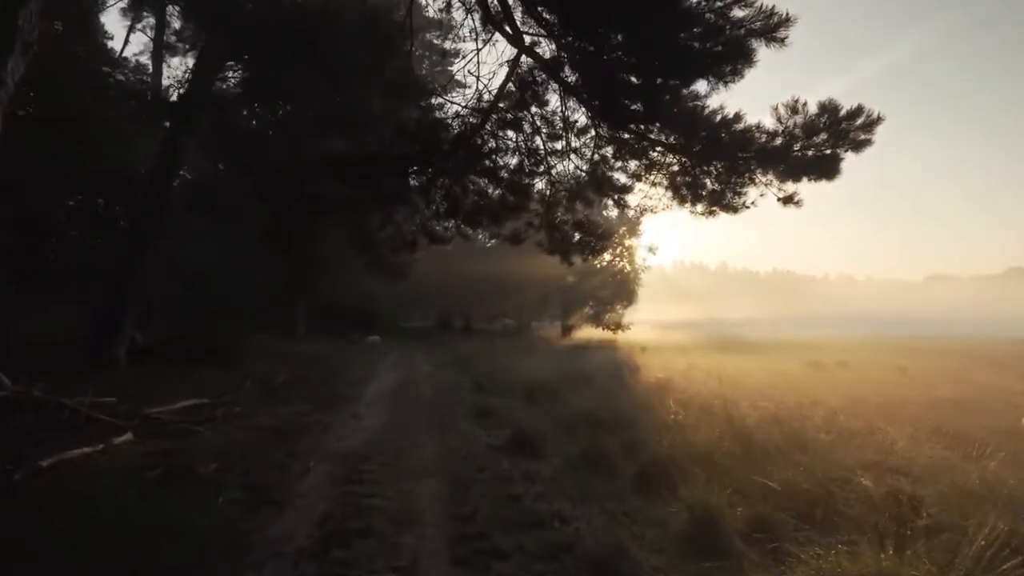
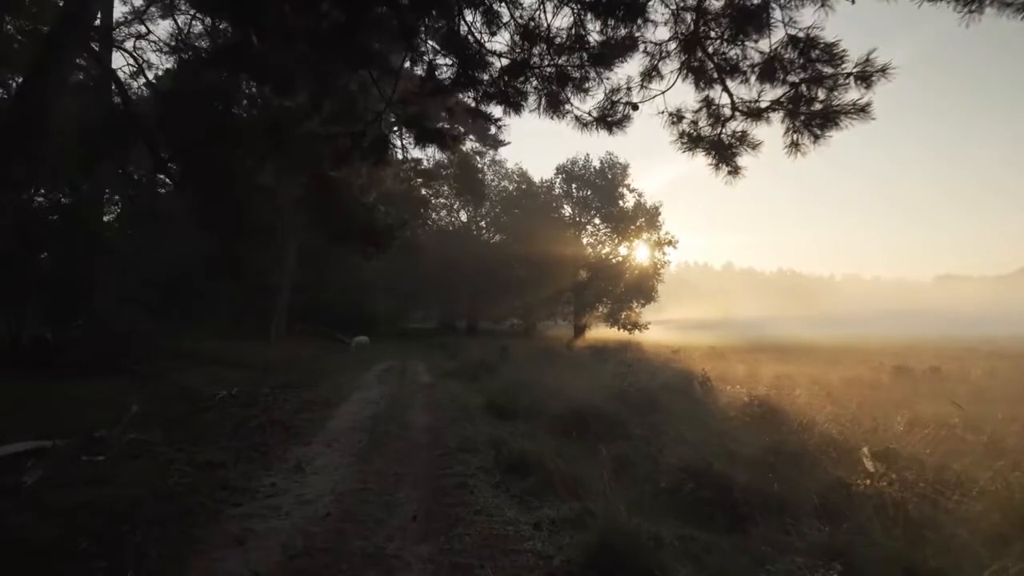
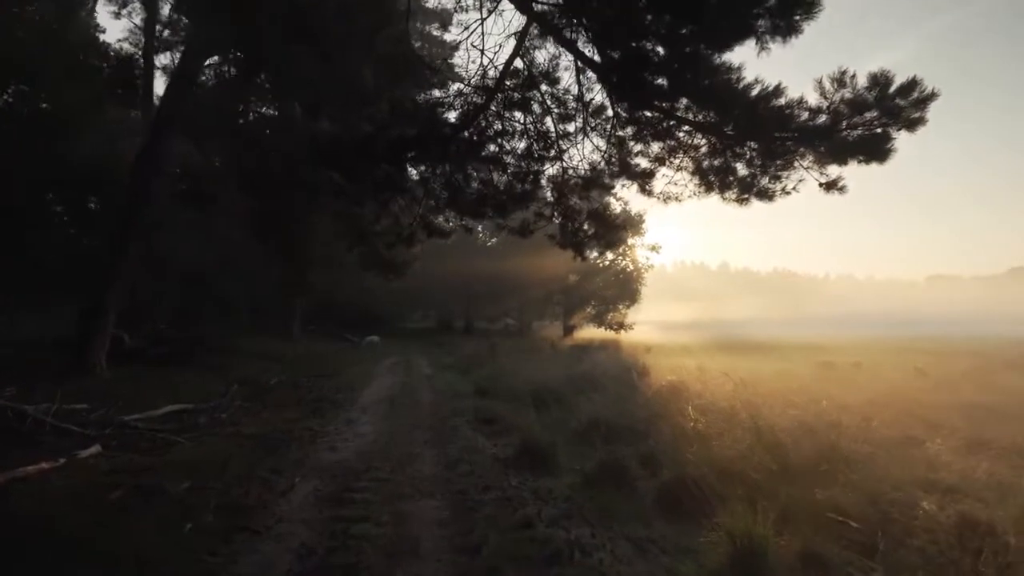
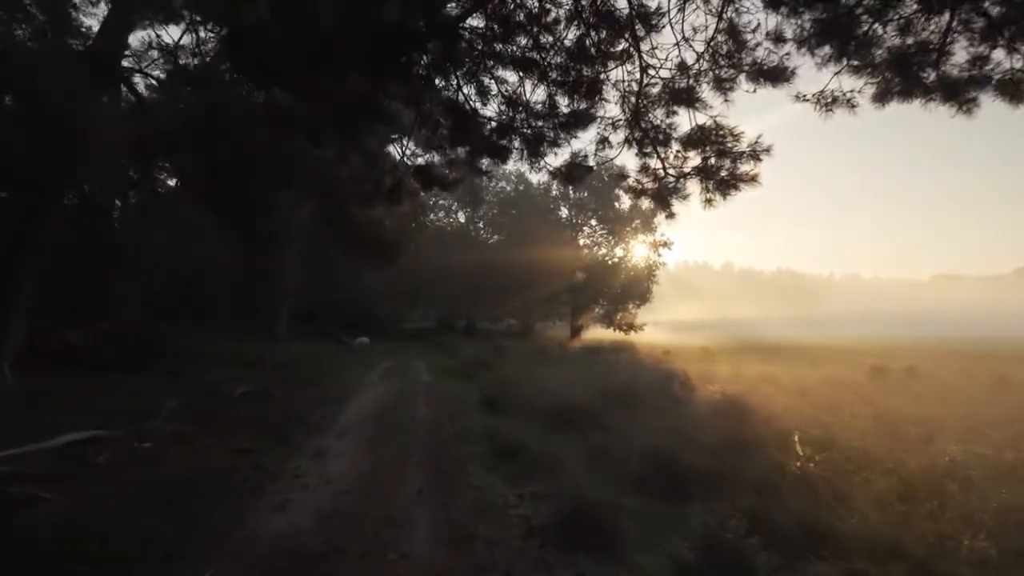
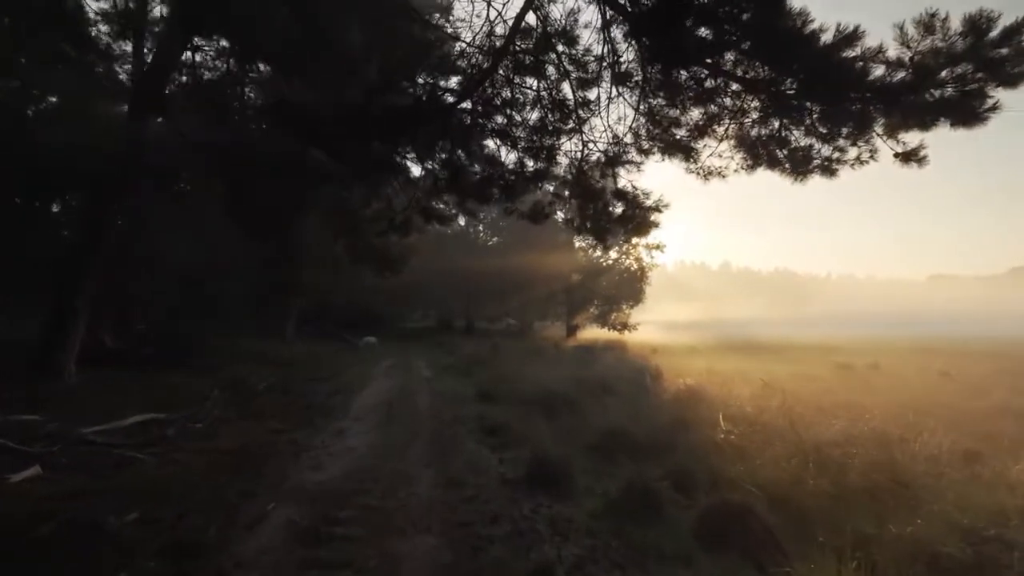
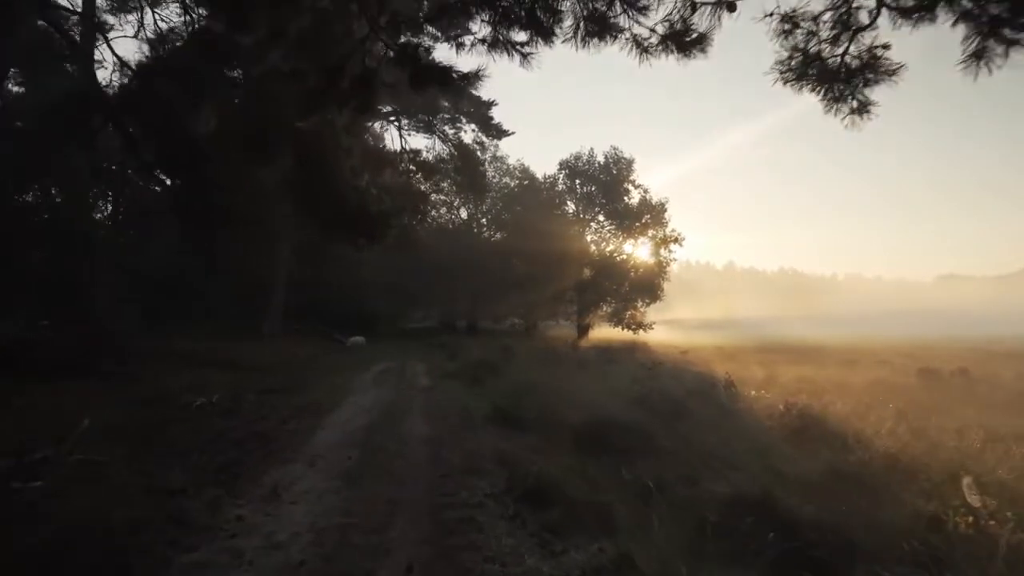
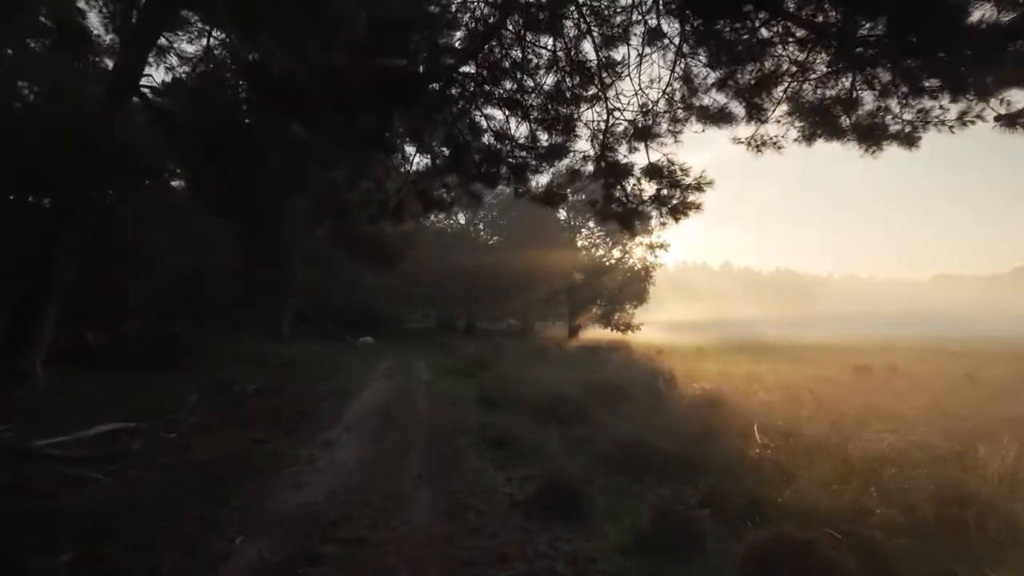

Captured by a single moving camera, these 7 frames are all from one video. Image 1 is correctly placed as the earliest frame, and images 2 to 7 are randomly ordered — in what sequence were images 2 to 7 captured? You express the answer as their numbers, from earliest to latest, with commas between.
3, 5, 7, 4, 2, 6
